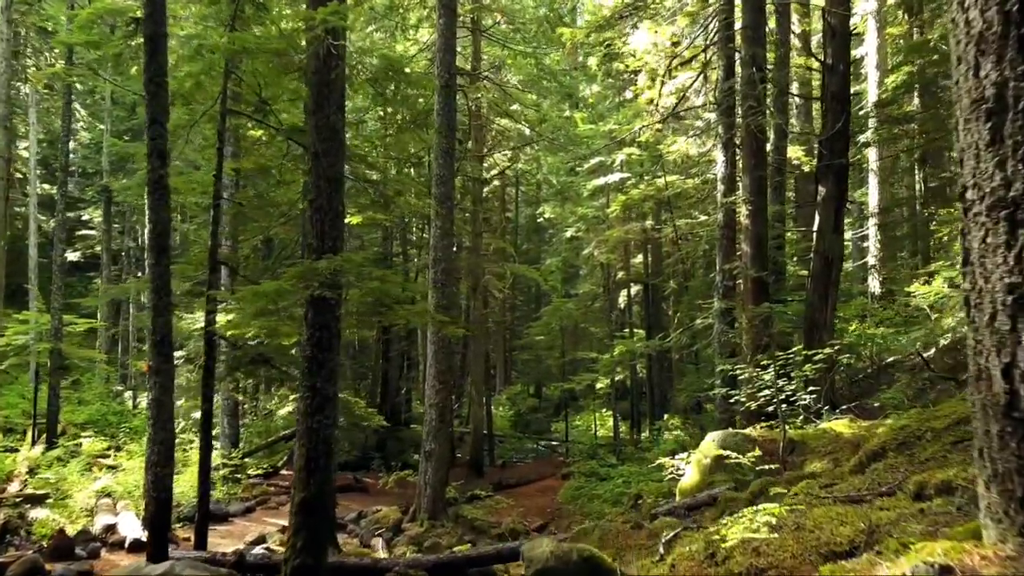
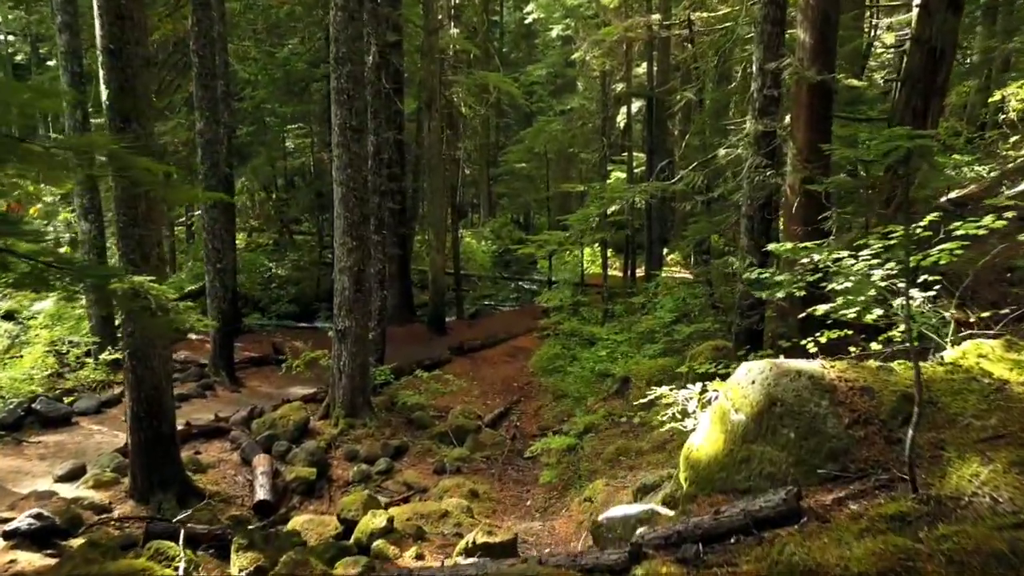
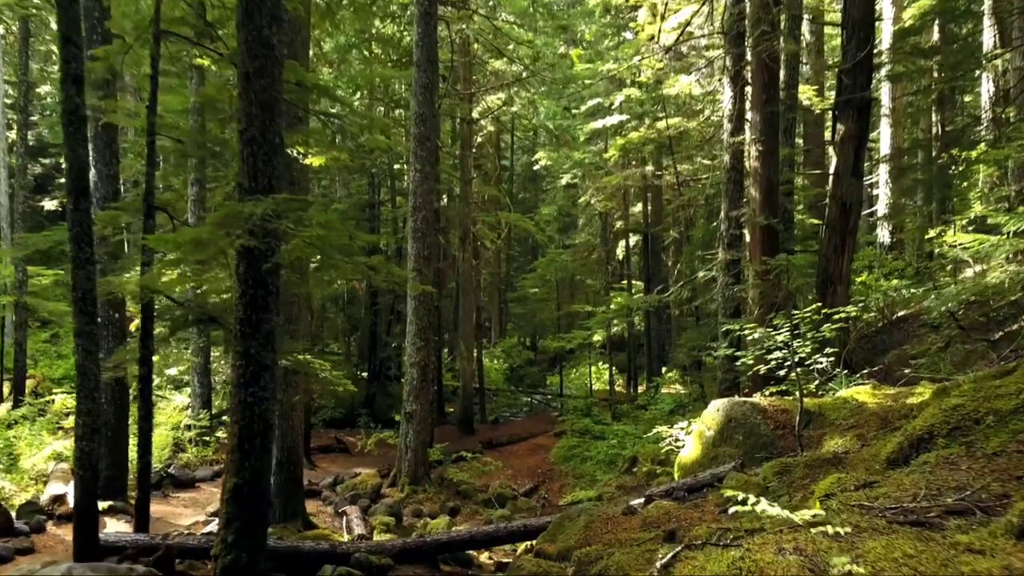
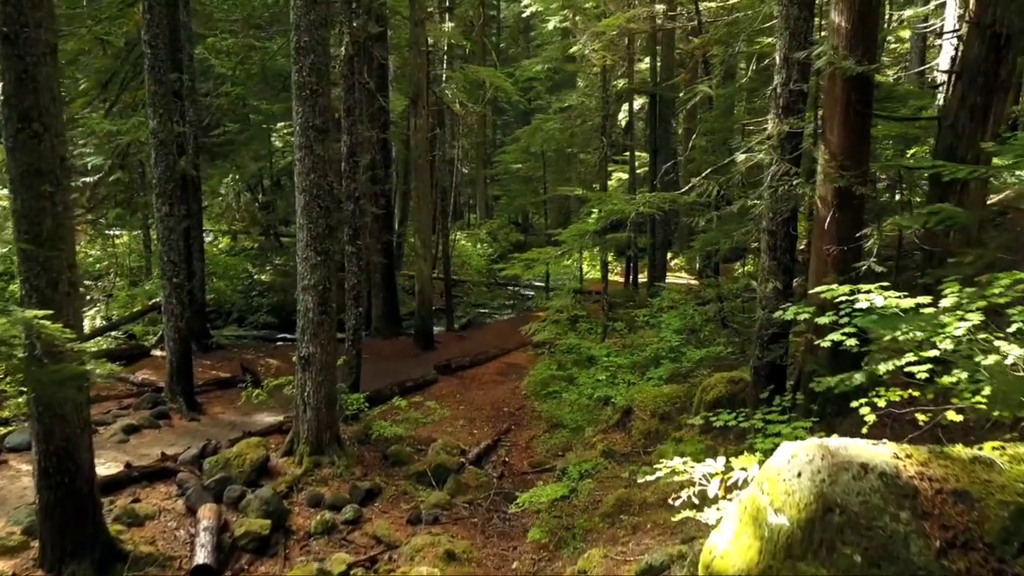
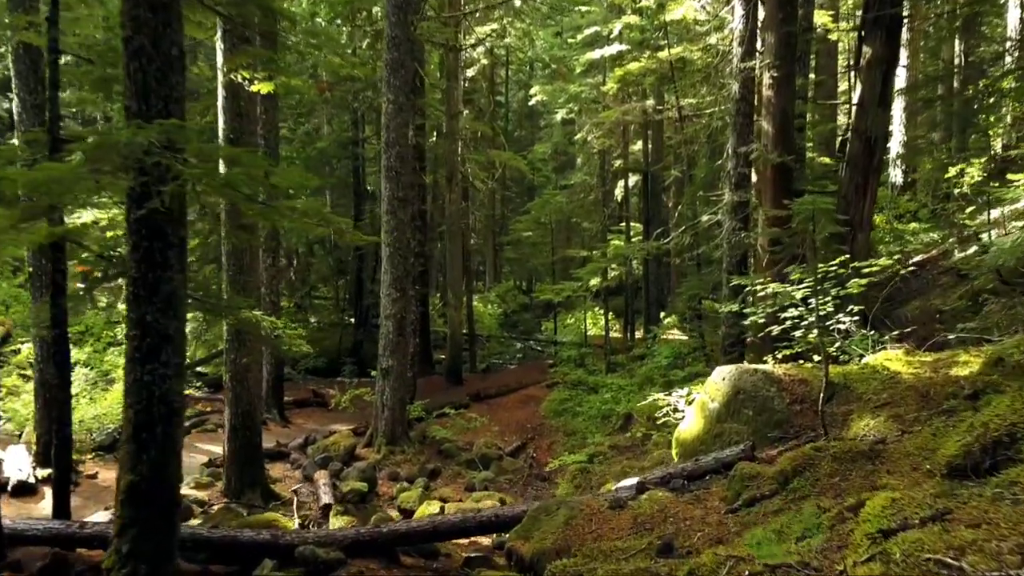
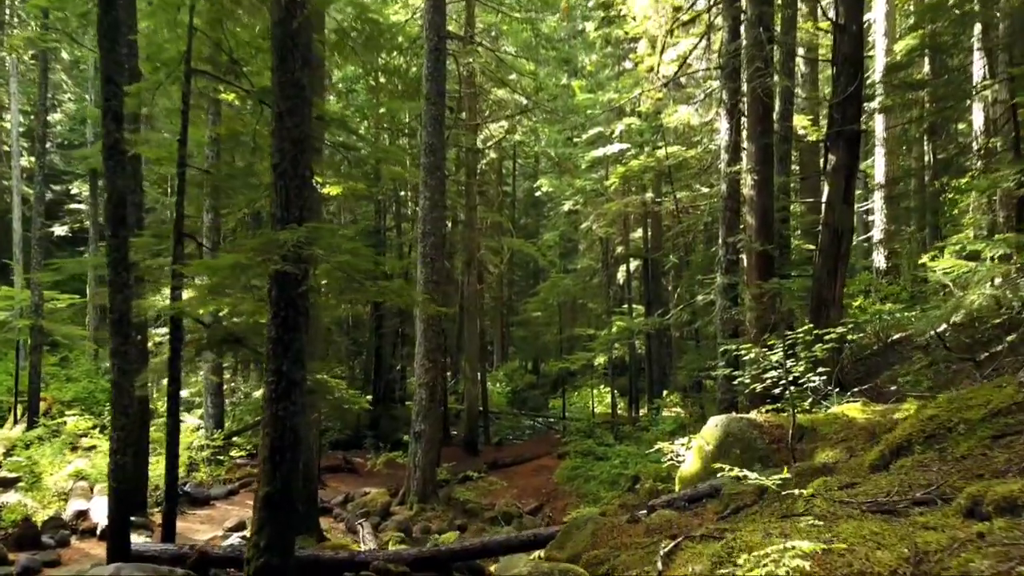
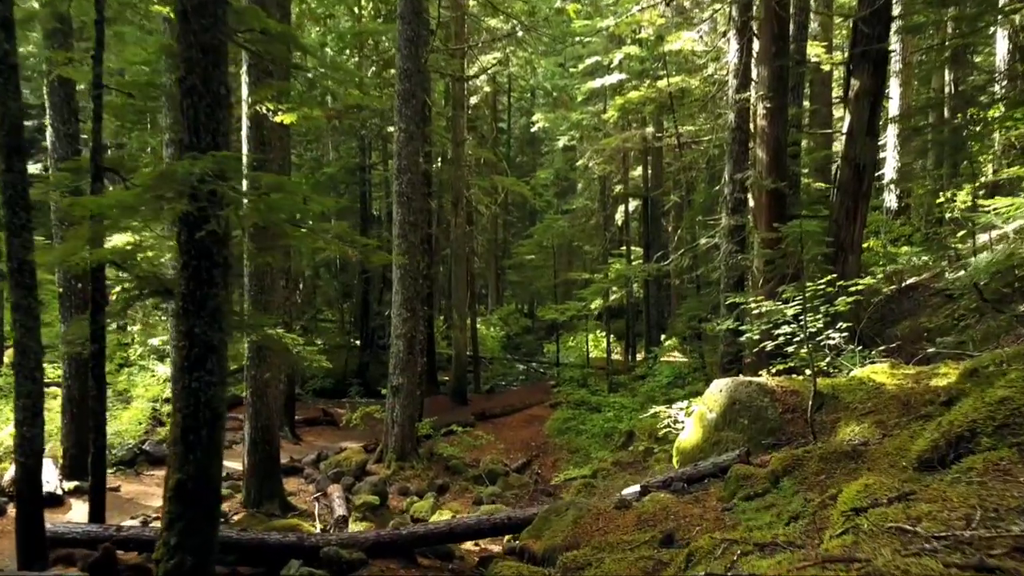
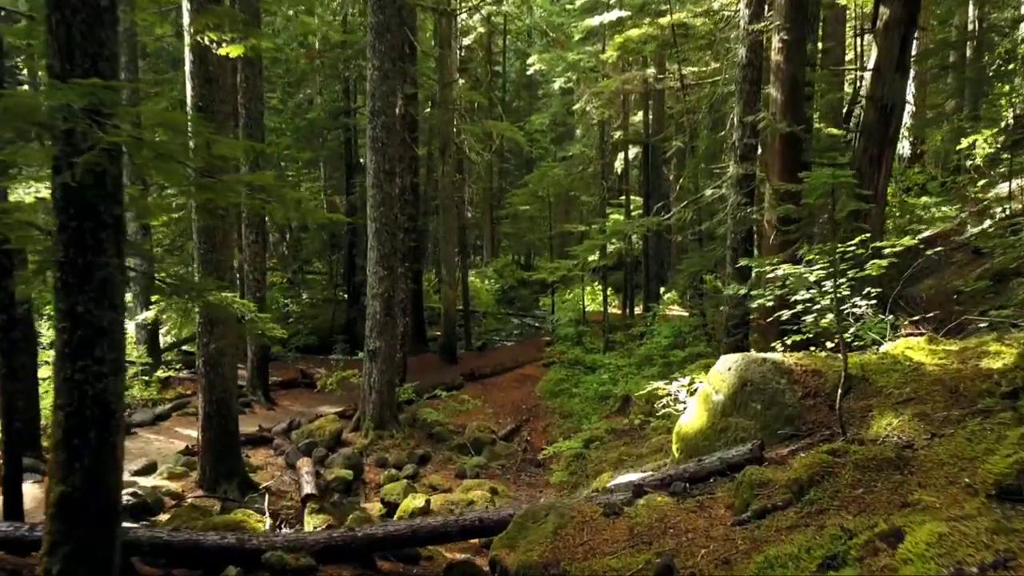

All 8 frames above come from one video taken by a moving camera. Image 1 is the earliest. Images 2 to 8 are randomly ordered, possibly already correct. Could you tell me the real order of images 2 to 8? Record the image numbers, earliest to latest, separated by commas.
6, 3, 7, 5, 8, 2, 4
